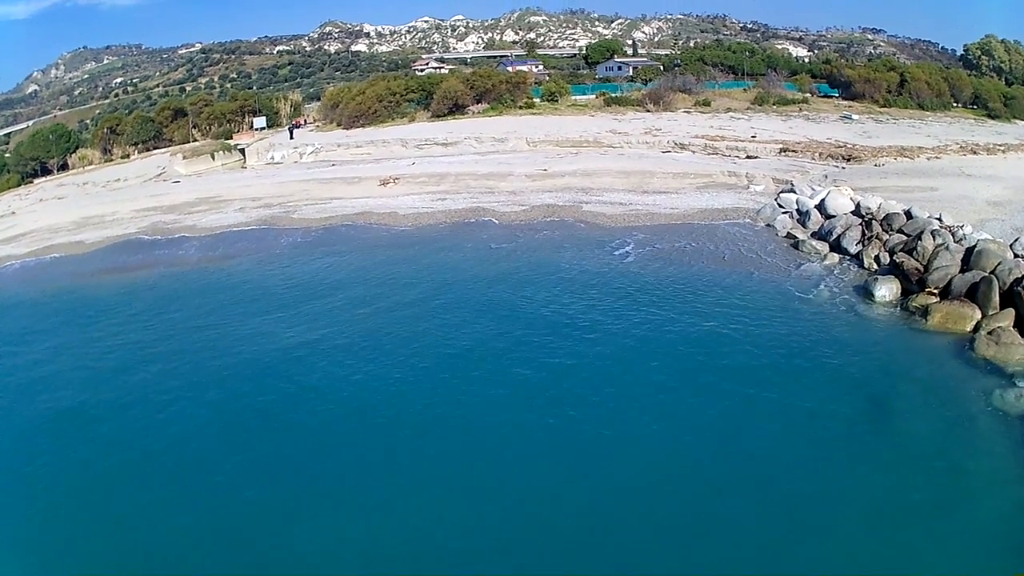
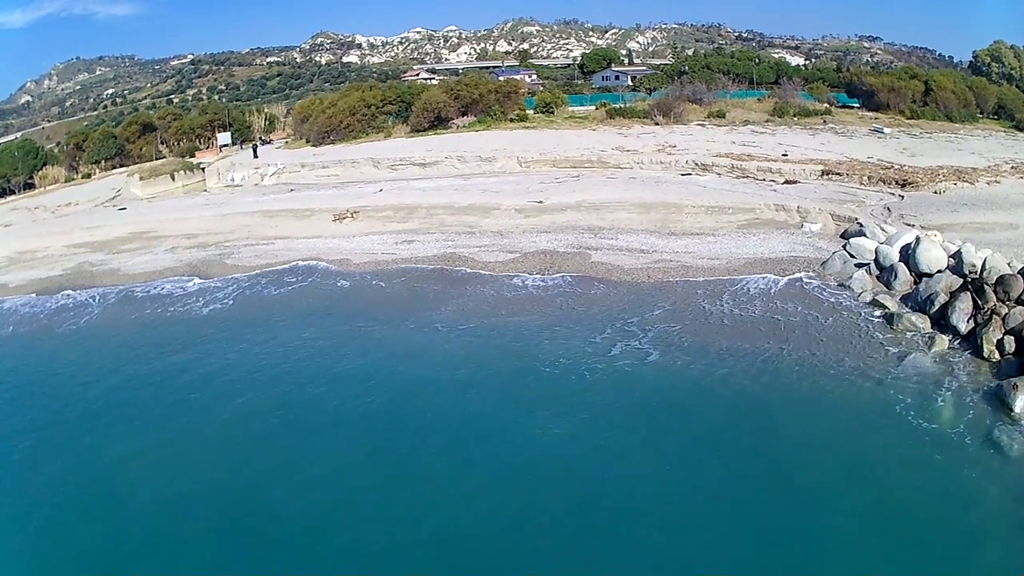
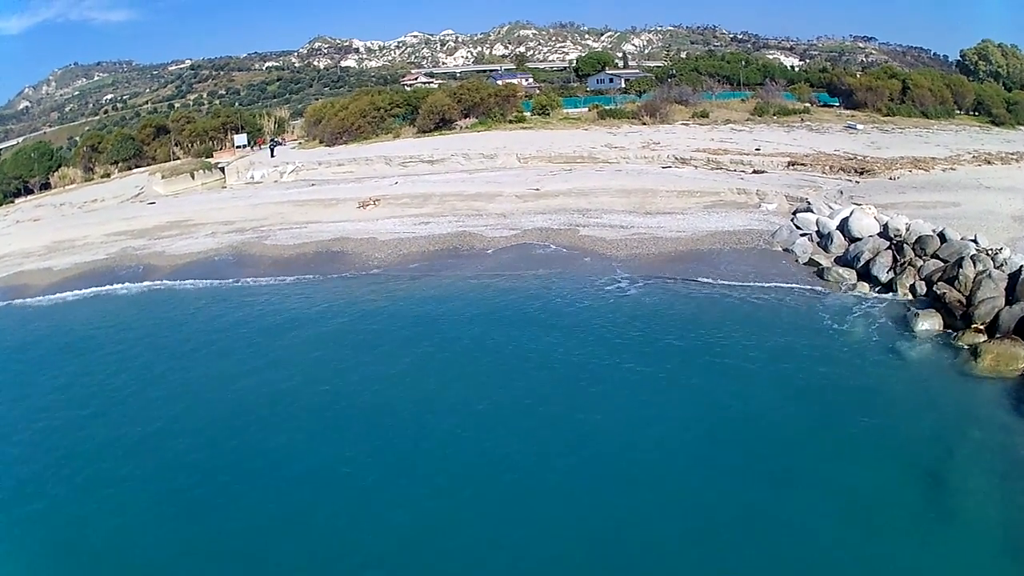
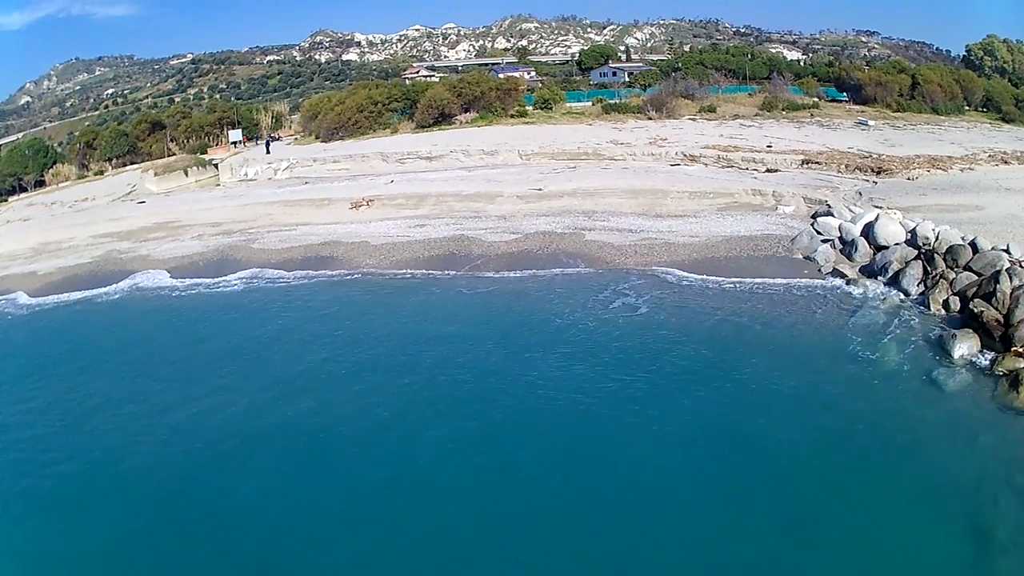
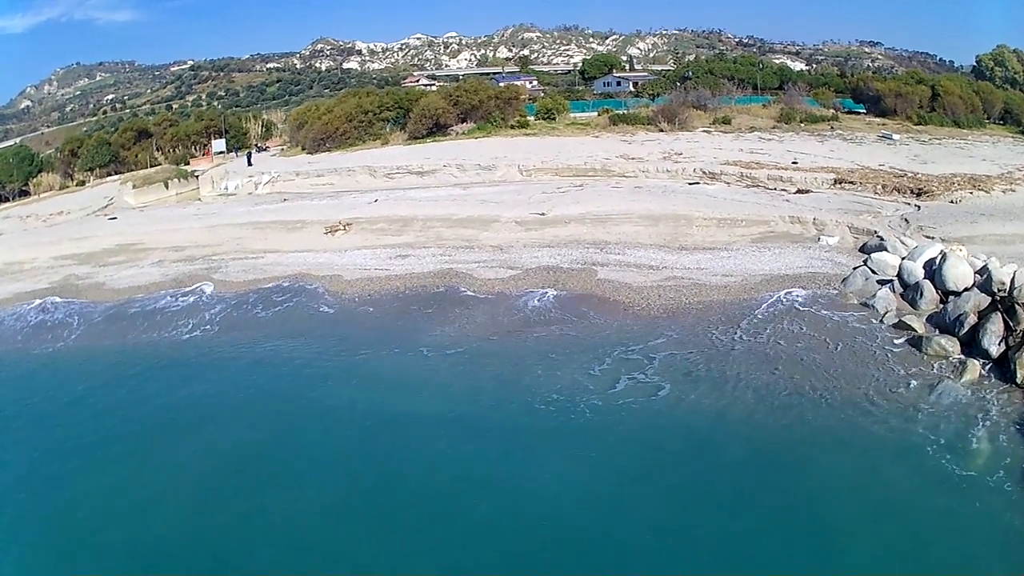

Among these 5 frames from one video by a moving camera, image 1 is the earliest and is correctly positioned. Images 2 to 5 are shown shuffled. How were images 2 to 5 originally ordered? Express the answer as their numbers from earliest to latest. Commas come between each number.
3, 4, 2, 5
